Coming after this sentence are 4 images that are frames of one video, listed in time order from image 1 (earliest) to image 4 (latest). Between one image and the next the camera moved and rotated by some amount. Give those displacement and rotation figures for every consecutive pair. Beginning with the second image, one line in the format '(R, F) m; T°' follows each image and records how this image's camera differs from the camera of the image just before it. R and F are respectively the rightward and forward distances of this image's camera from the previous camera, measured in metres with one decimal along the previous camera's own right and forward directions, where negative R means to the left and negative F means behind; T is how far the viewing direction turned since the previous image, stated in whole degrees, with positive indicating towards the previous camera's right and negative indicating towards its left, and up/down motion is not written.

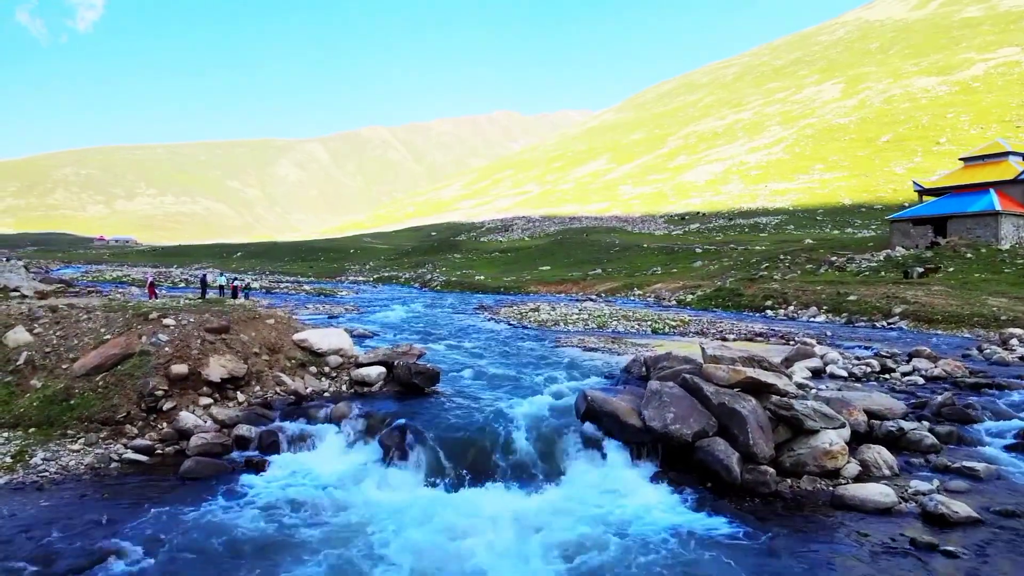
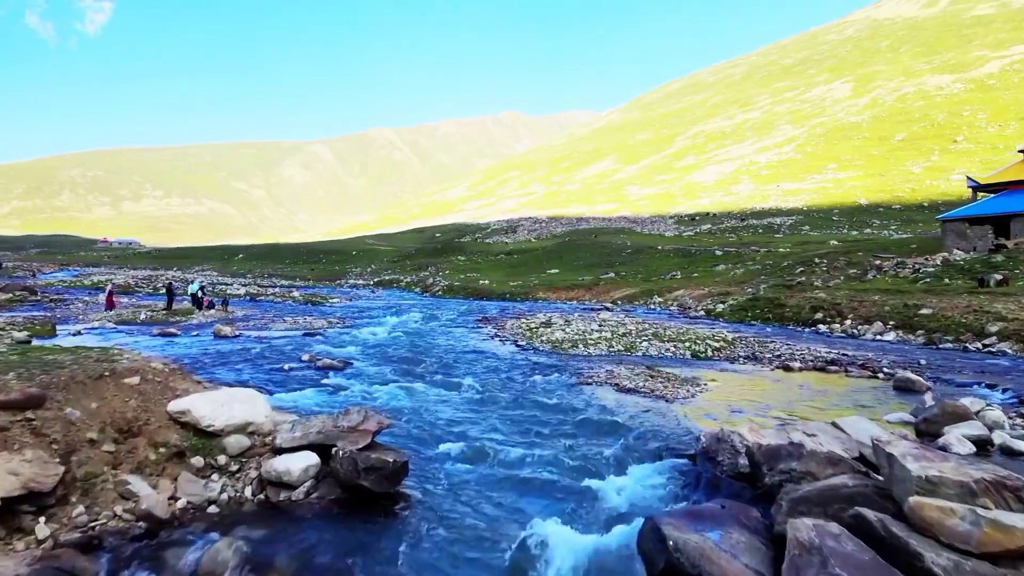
(-0.1, +6.8) m; 0°
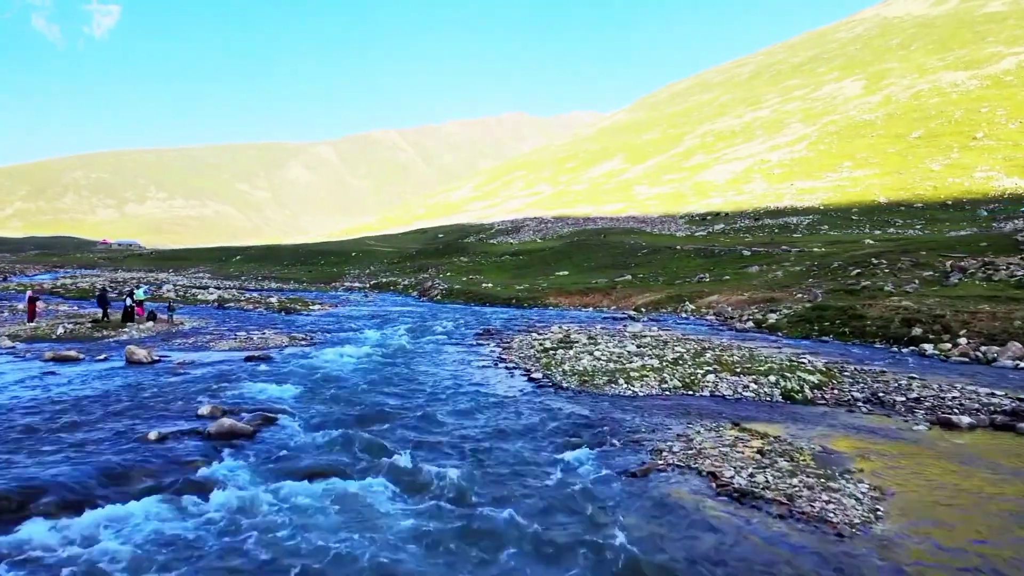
(-0.2, +9.3) m; 0°
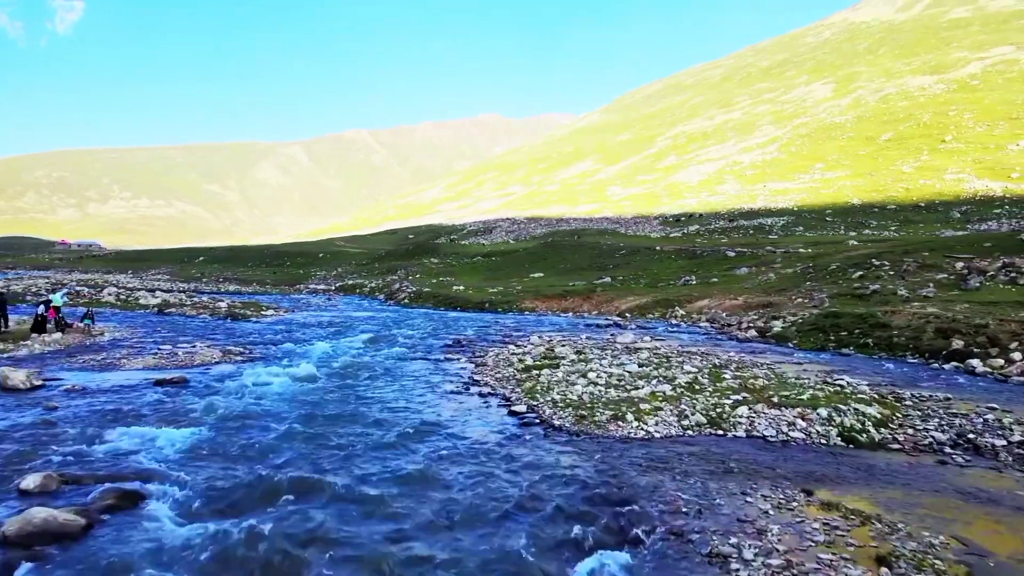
(-0.1, +5.2) m; +2°
